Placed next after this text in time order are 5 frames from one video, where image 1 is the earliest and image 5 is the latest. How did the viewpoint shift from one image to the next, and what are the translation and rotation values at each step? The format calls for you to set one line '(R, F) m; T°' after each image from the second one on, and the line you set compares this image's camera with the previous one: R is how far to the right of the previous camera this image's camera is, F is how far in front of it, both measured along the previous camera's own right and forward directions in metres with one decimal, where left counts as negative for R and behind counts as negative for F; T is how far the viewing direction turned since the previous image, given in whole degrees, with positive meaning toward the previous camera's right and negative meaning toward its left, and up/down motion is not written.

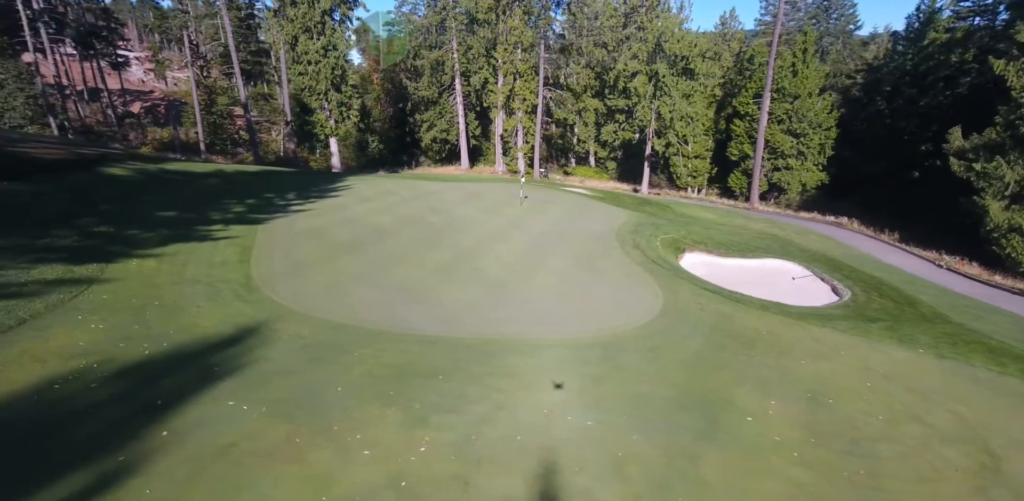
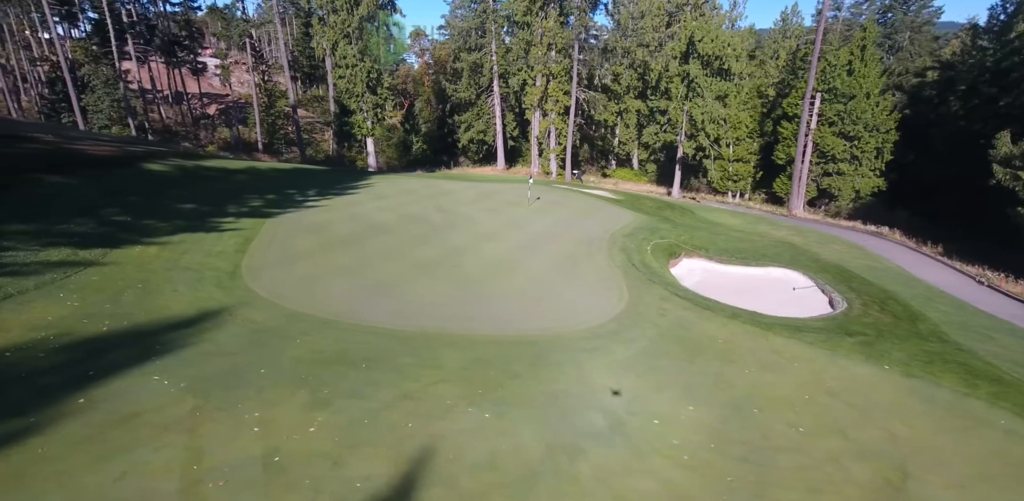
(+1.9, -0.1) m; -6°
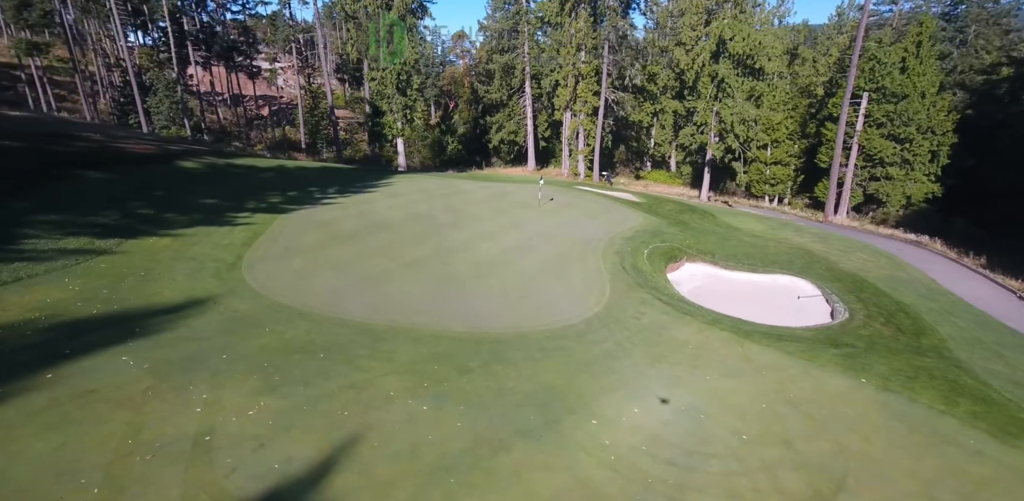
(+1.4, 0.0) m; -5°
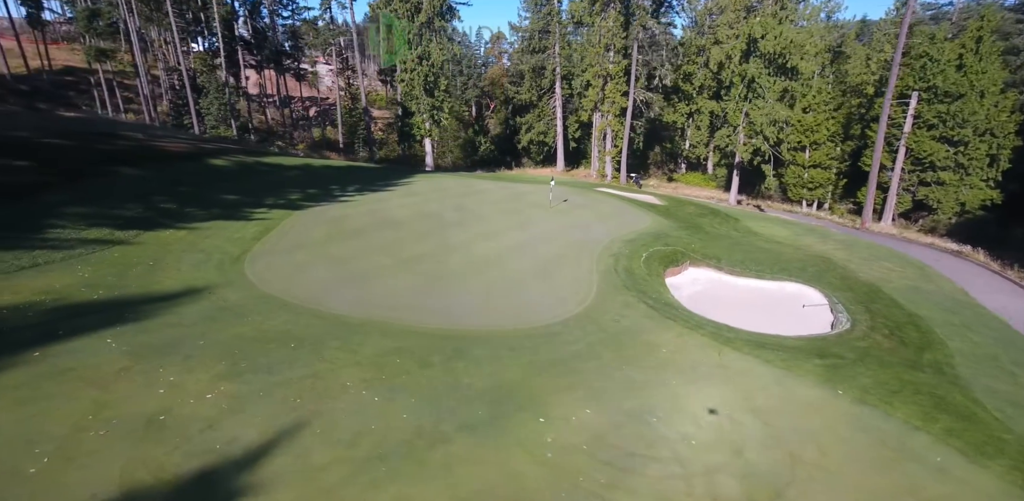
(+1.2, 0.0) m; -4°
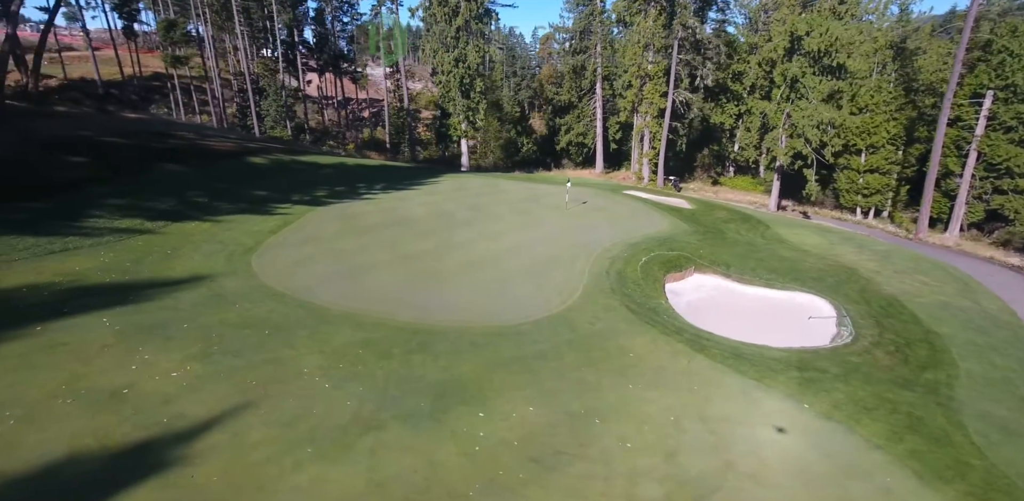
(+1.5, -0.1) m; -6°
